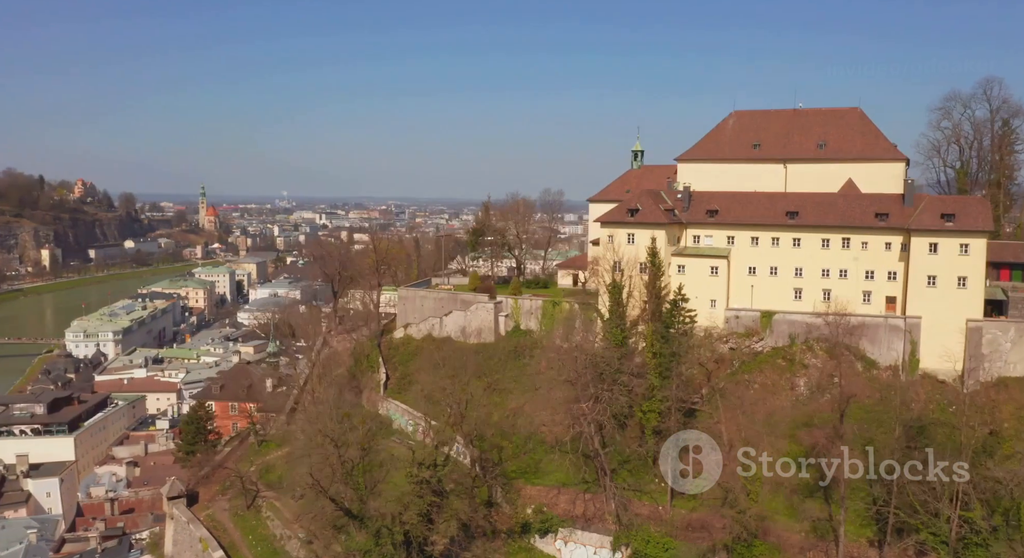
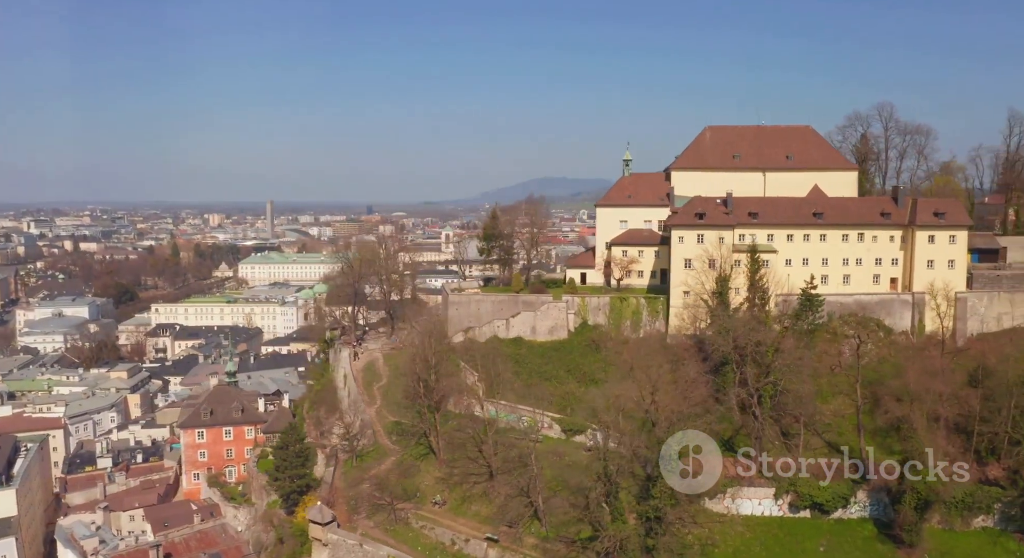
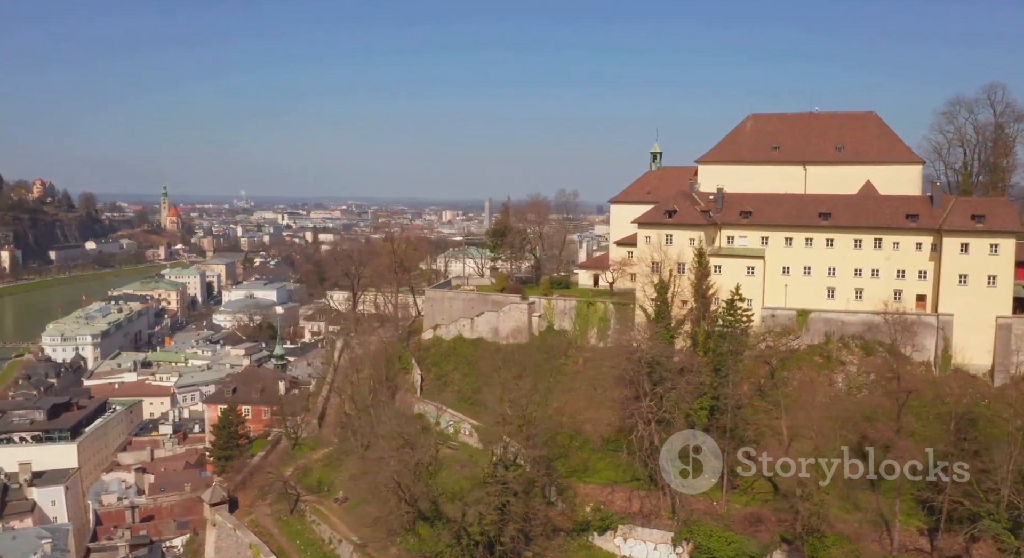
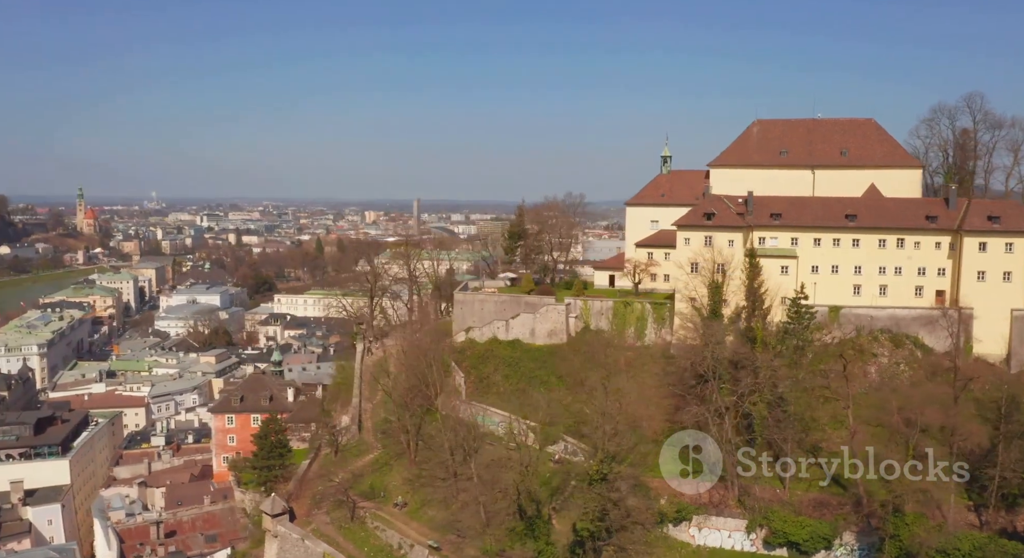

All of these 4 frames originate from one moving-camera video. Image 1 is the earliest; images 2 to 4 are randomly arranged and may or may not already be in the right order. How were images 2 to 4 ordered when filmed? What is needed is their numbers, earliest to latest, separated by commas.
3, 4, 2
